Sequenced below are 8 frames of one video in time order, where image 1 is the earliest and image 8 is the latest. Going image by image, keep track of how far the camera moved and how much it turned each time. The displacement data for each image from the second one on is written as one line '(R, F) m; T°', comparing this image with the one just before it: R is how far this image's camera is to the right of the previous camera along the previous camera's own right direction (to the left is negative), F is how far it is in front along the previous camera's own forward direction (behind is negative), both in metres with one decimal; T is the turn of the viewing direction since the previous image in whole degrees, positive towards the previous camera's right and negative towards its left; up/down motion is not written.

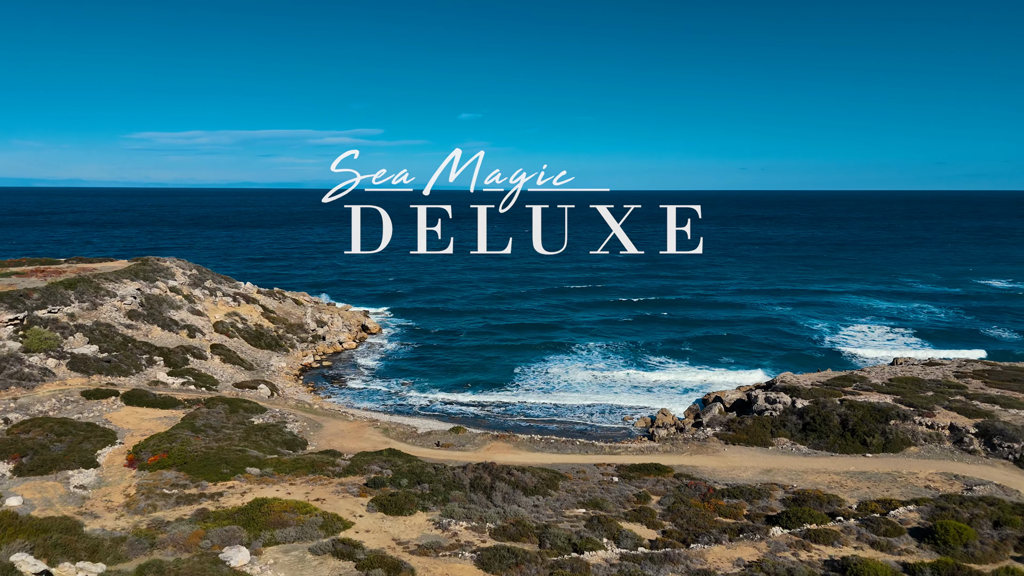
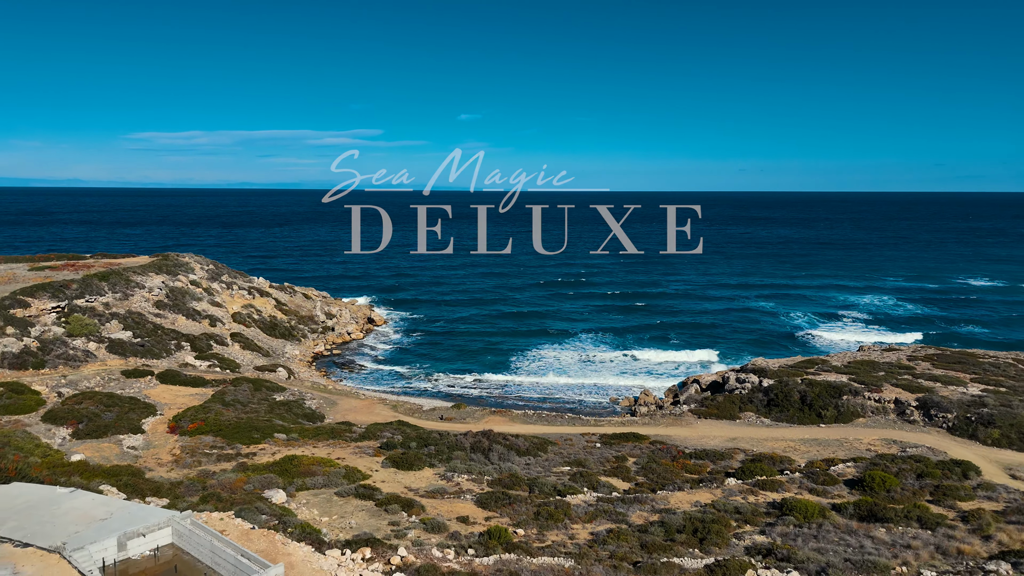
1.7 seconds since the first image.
(+0.2, -3.6) m; 0°
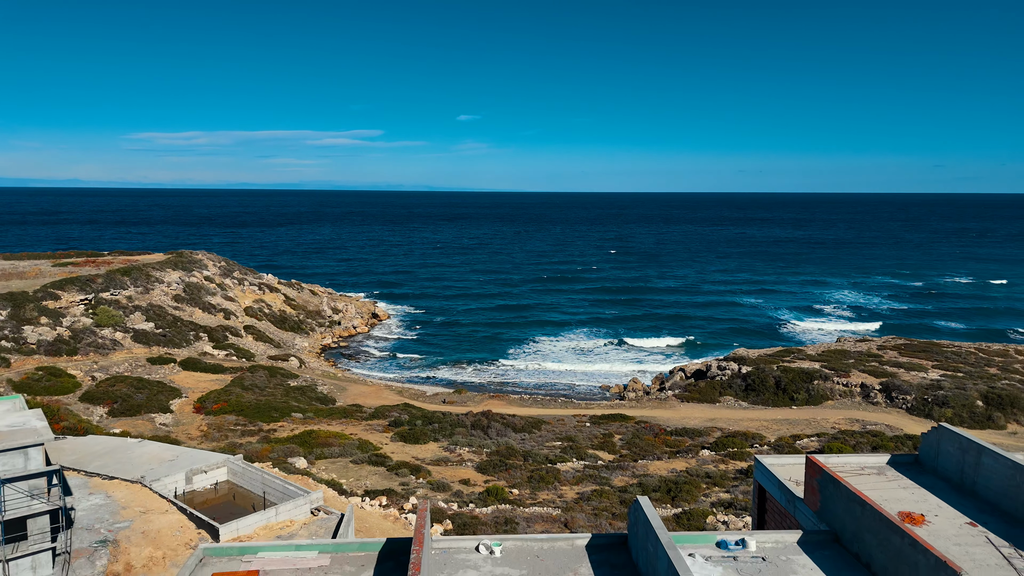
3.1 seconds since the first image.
(+0.1, -2.7) m; 0°
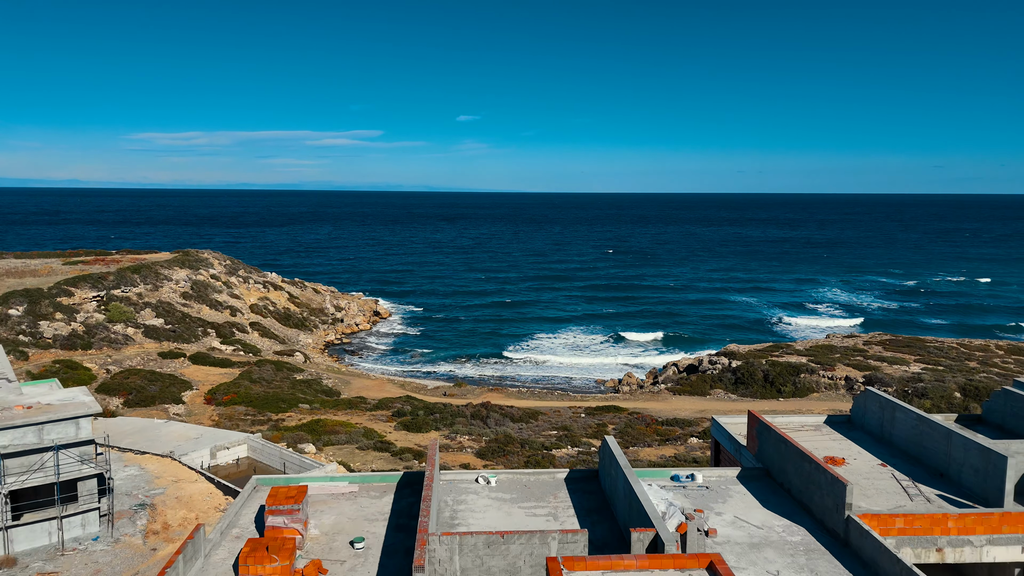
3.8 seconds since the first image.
(+0.1, -1.4) m; 0°
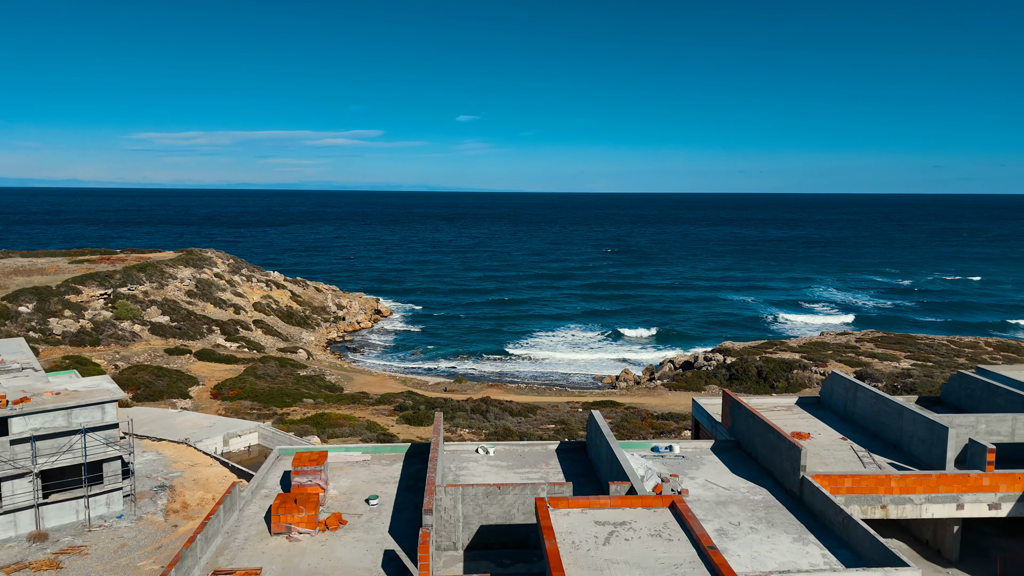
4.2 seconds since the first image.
(0.0, -0.8) m; 0°
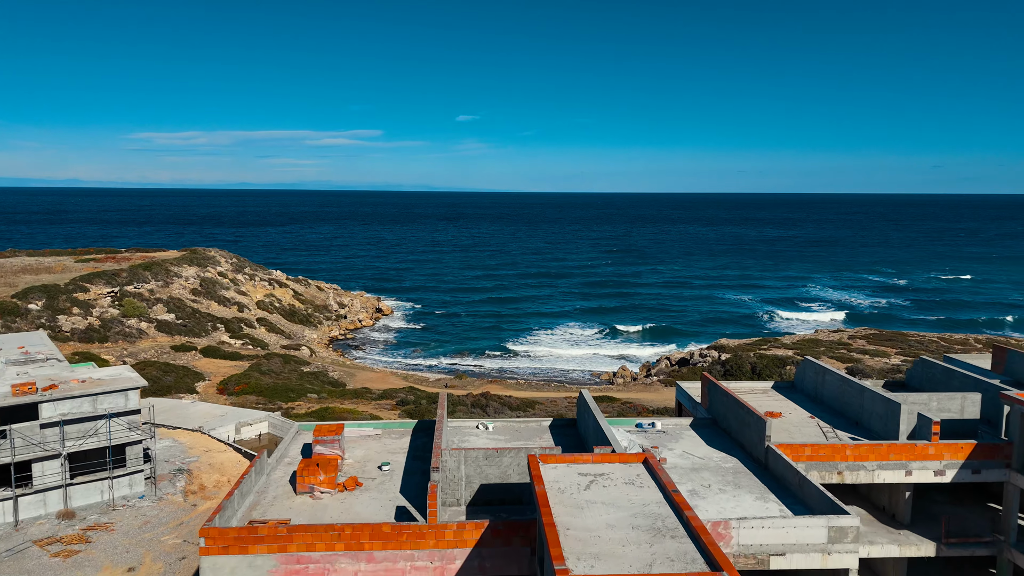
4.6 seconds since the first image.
(0.0, -0.8) m; 0°
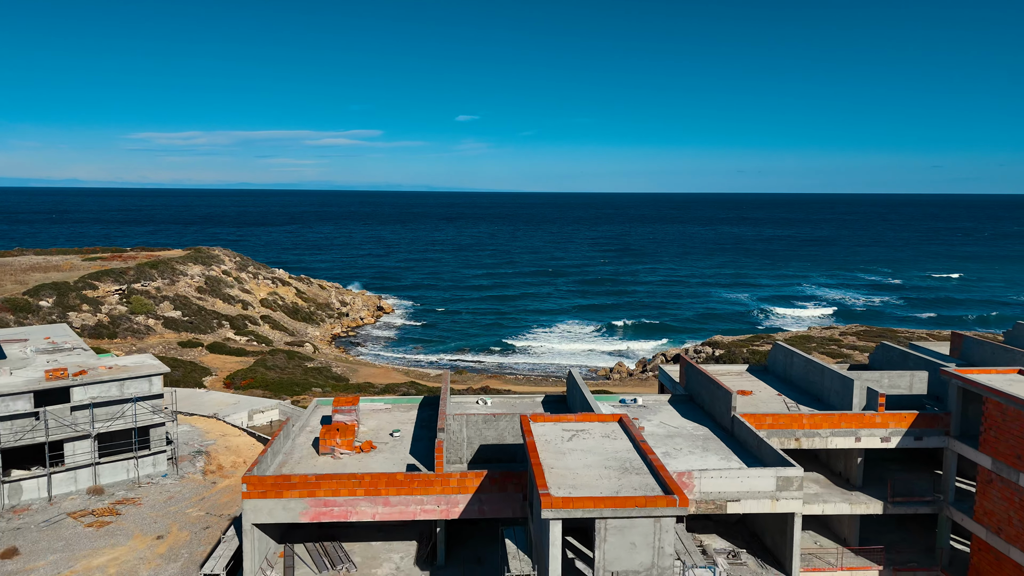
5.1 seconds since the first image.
(+0.1, -1.0) m; 0°
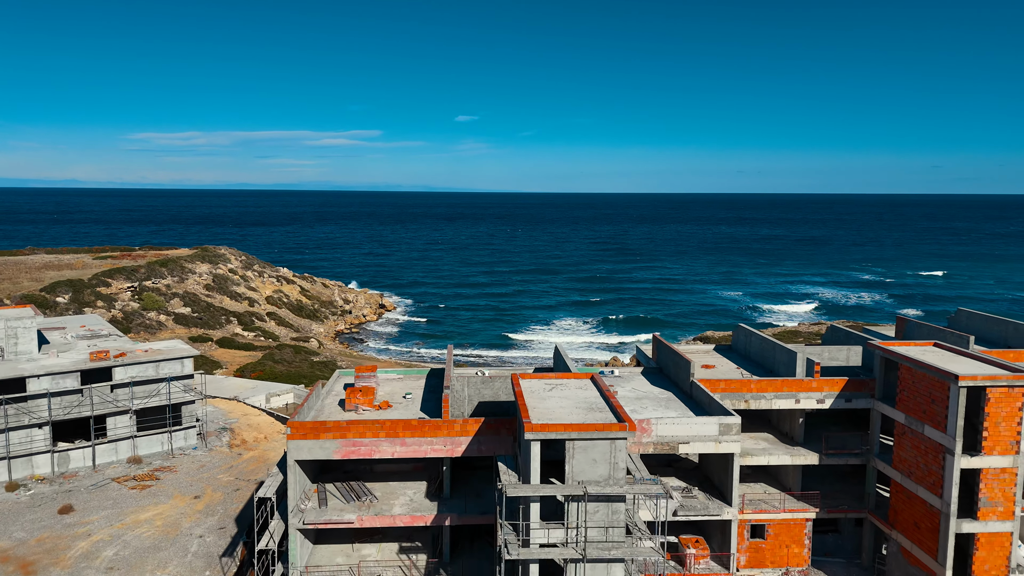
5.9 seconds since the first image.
(+0.1, -1.6) m; 0°
